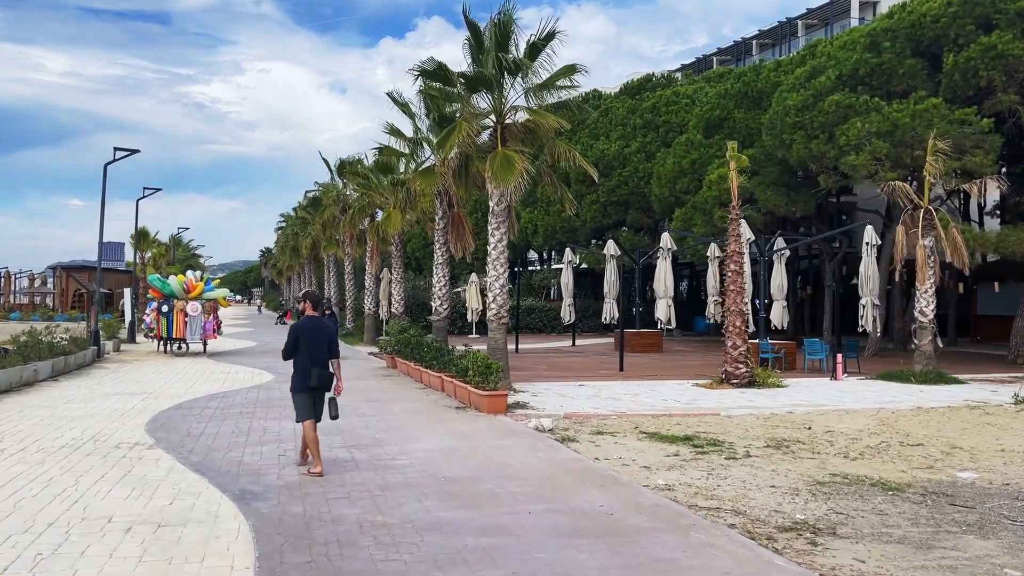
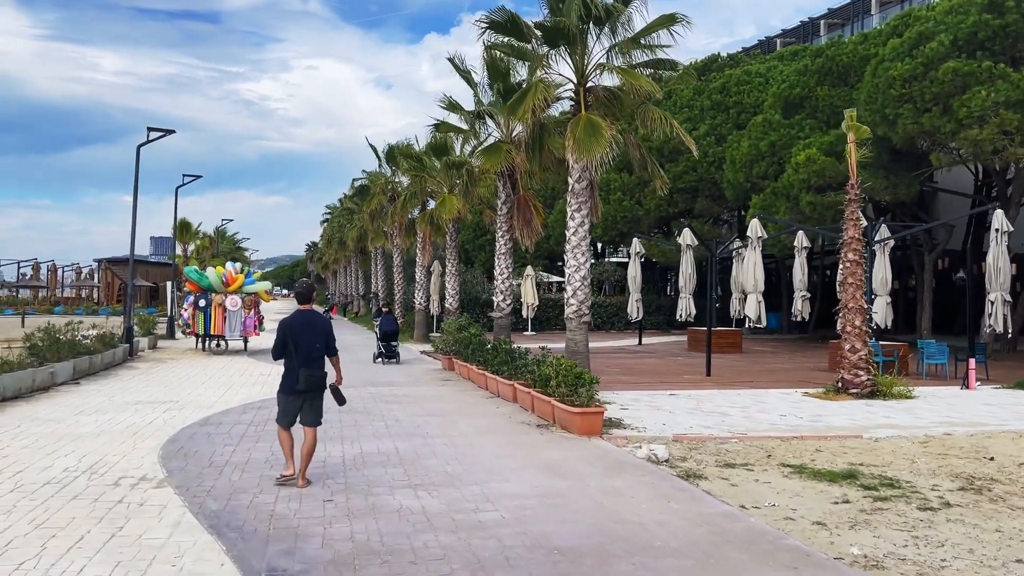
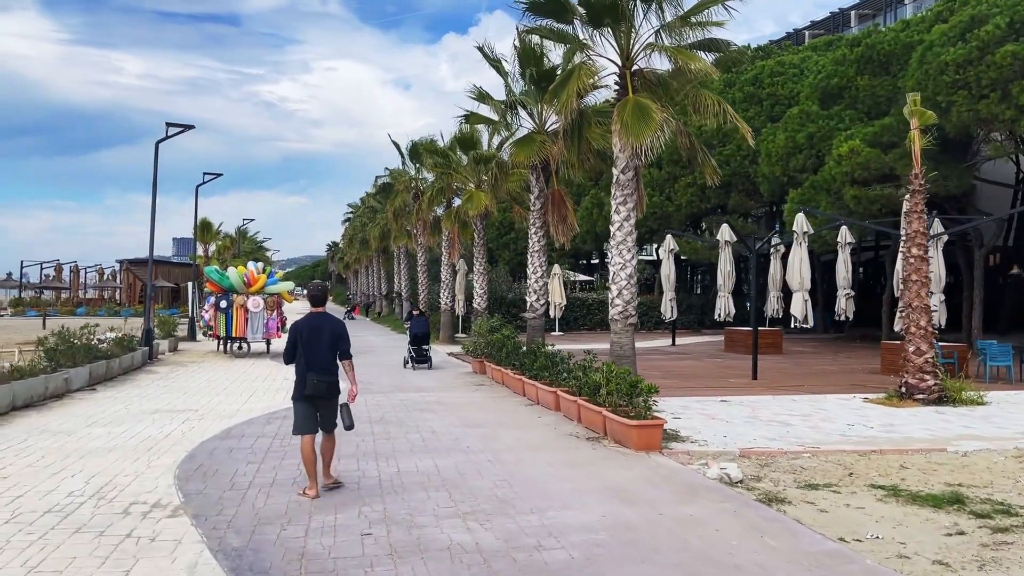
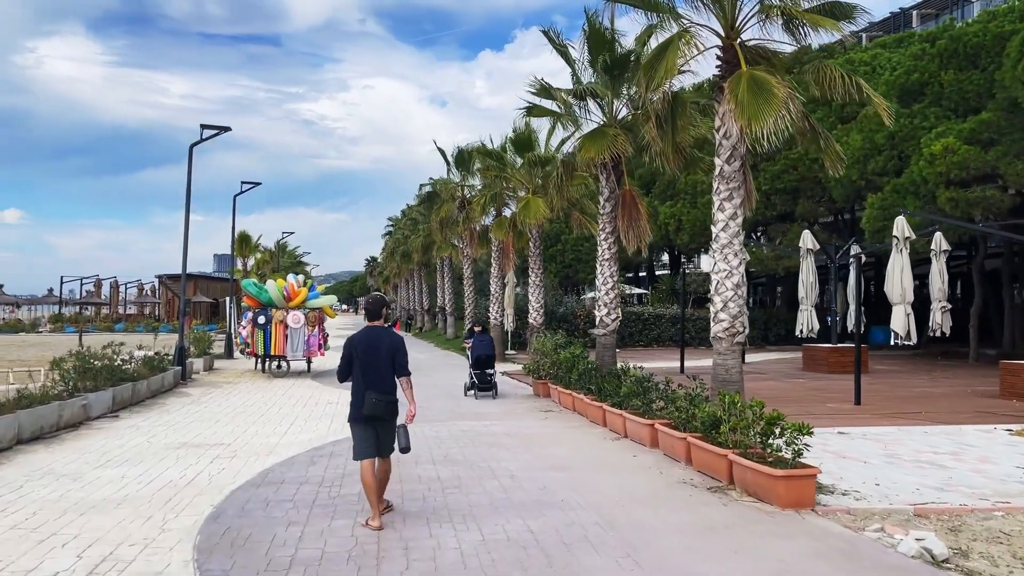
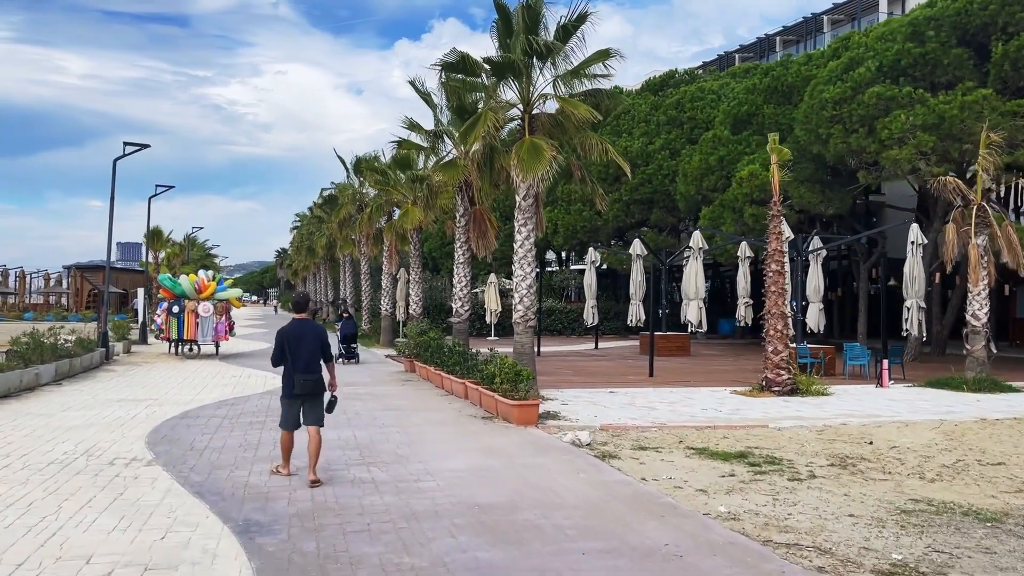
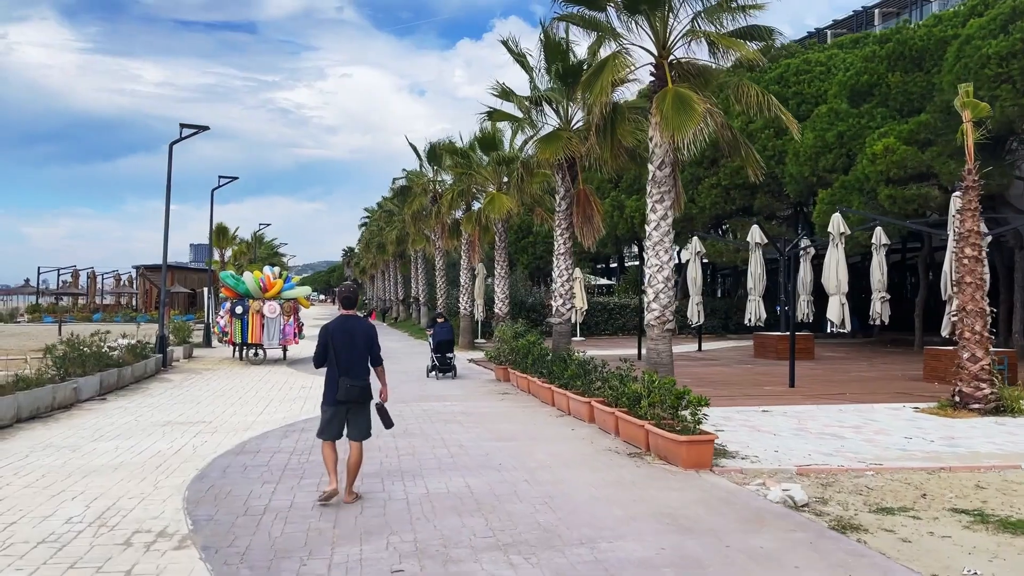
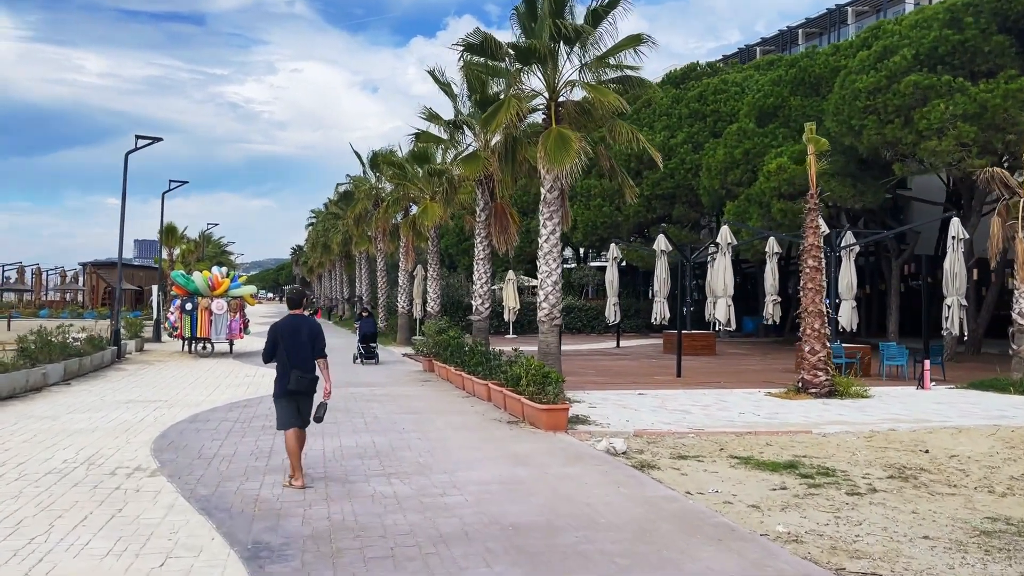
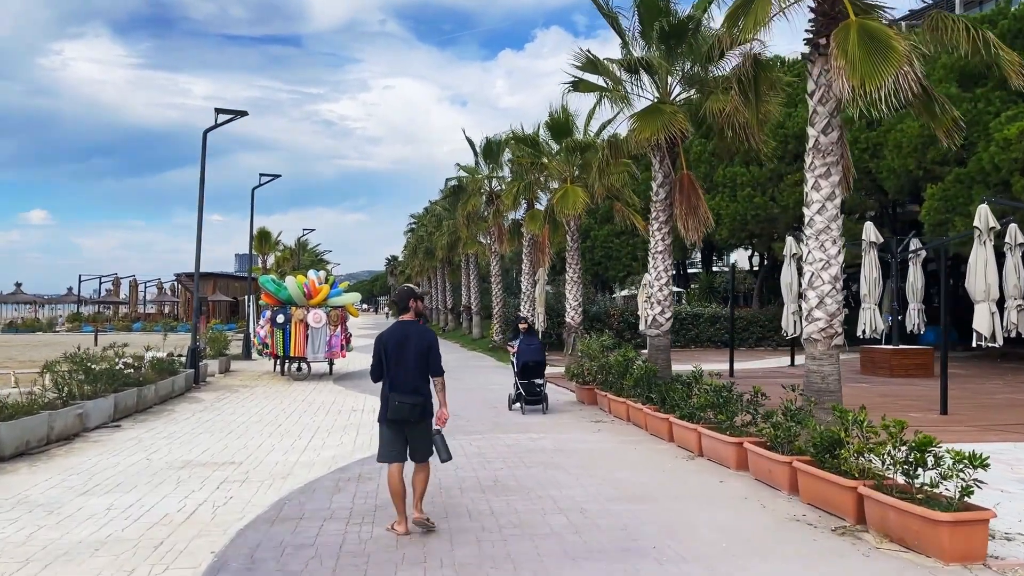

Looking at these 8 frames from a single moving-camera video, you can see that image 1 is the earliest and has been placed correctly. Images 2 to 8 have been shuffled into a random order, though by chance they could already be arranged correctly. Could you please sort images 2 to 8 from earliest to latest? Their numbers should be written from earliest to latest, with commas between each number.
5, 7, 2, 3, 6, 4, 8
